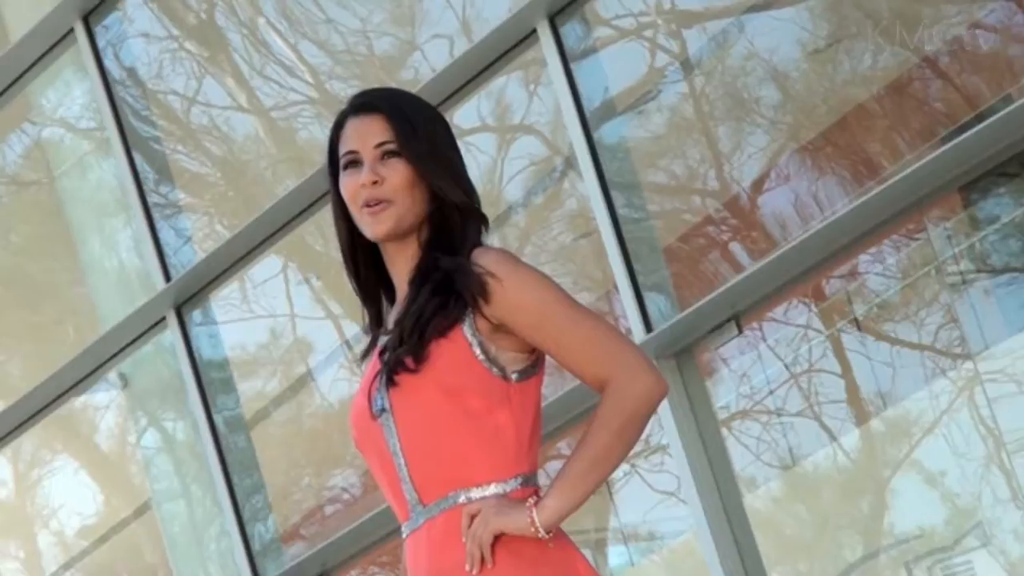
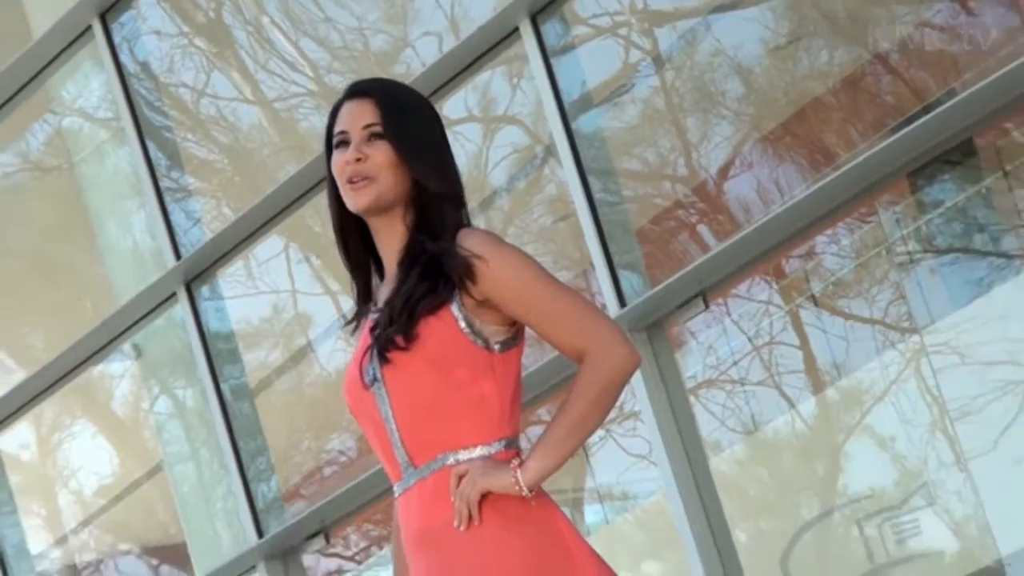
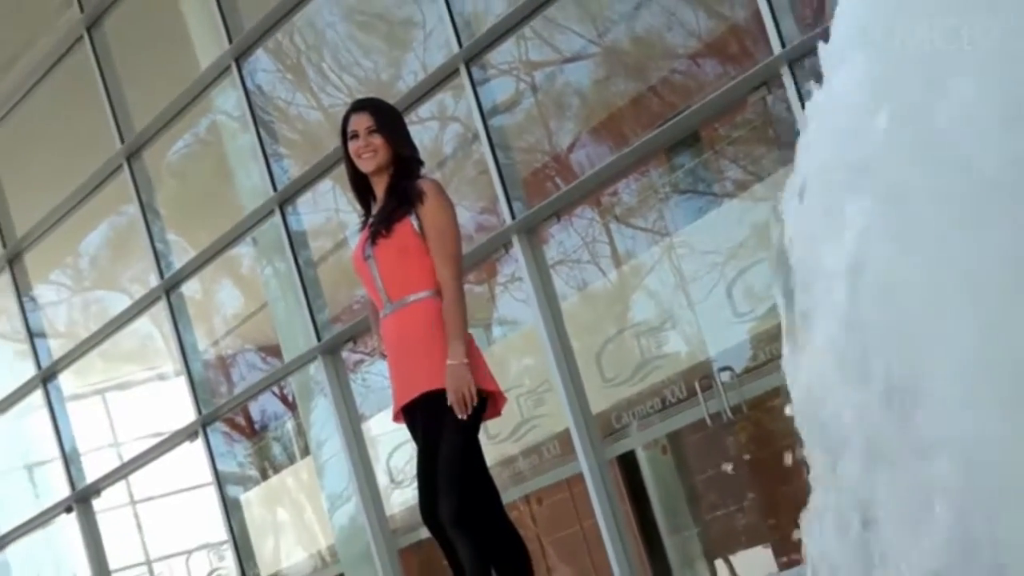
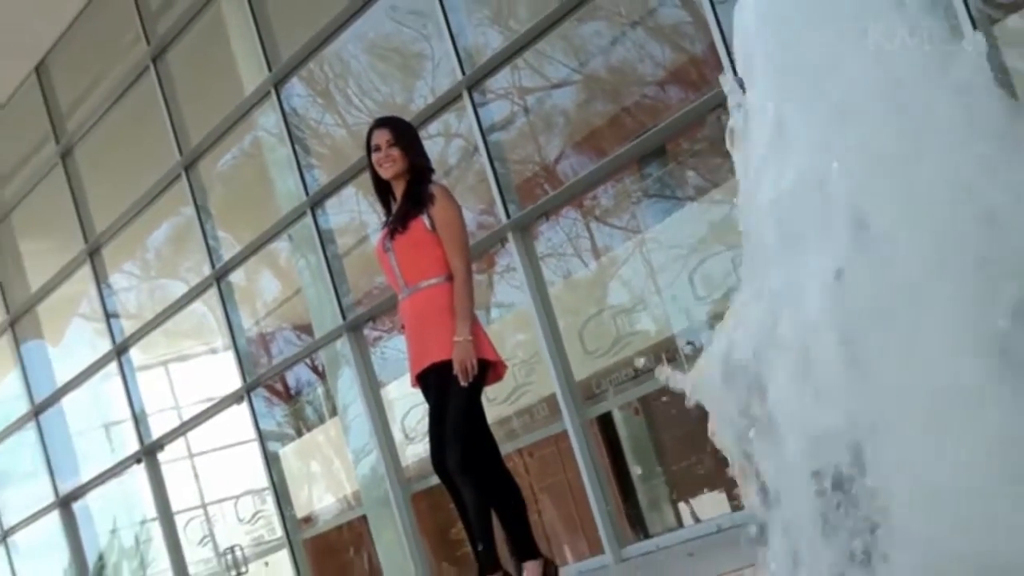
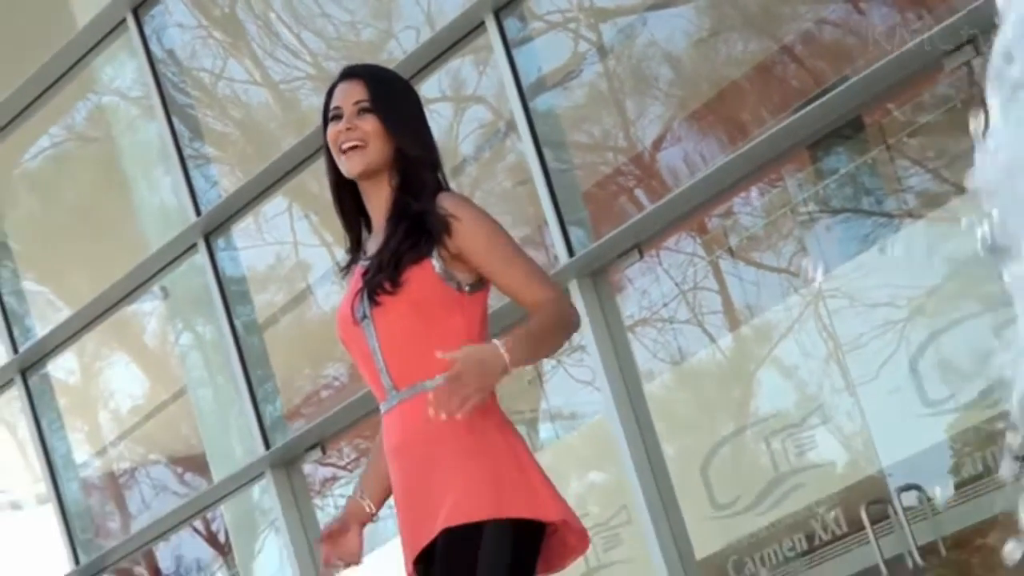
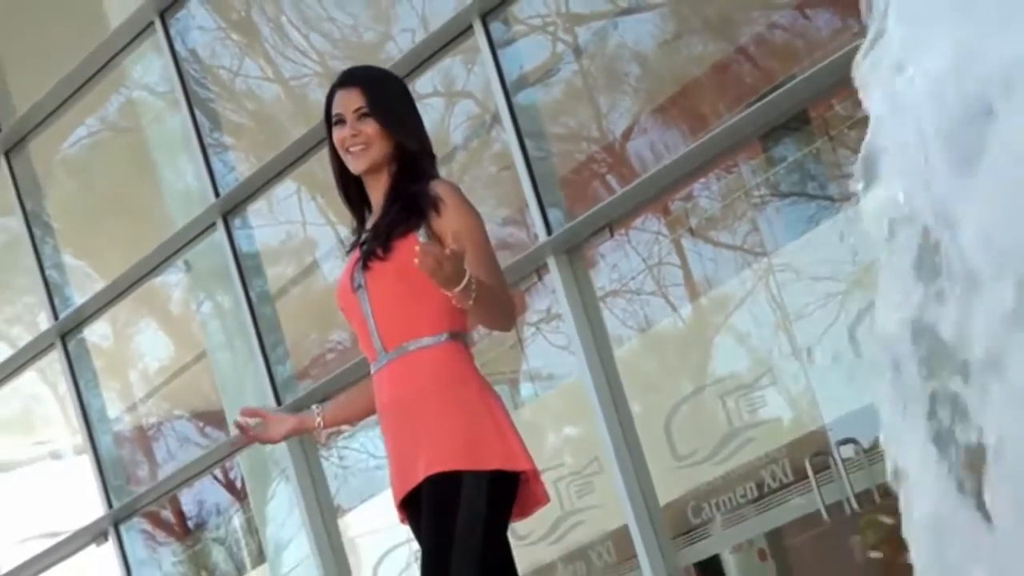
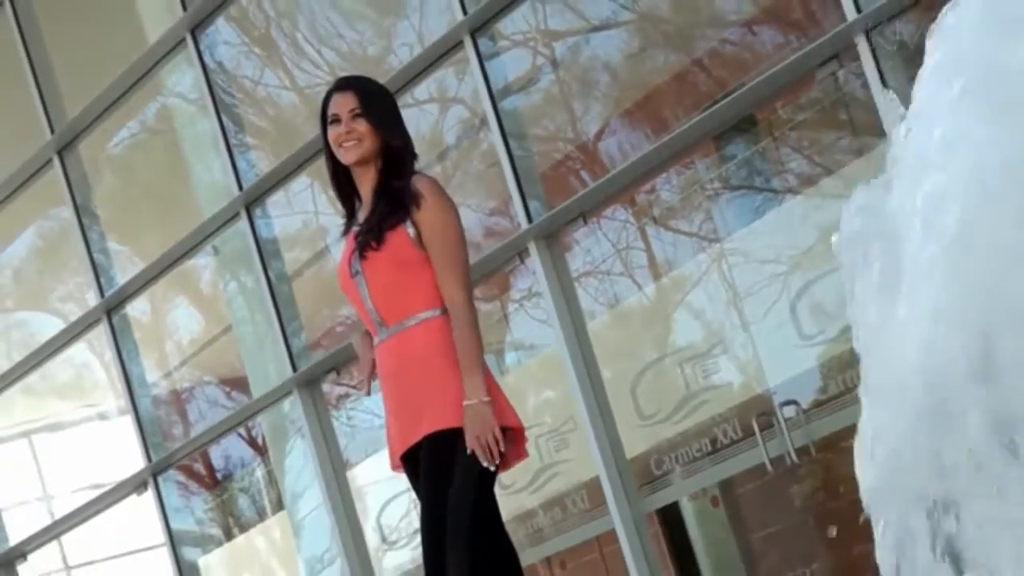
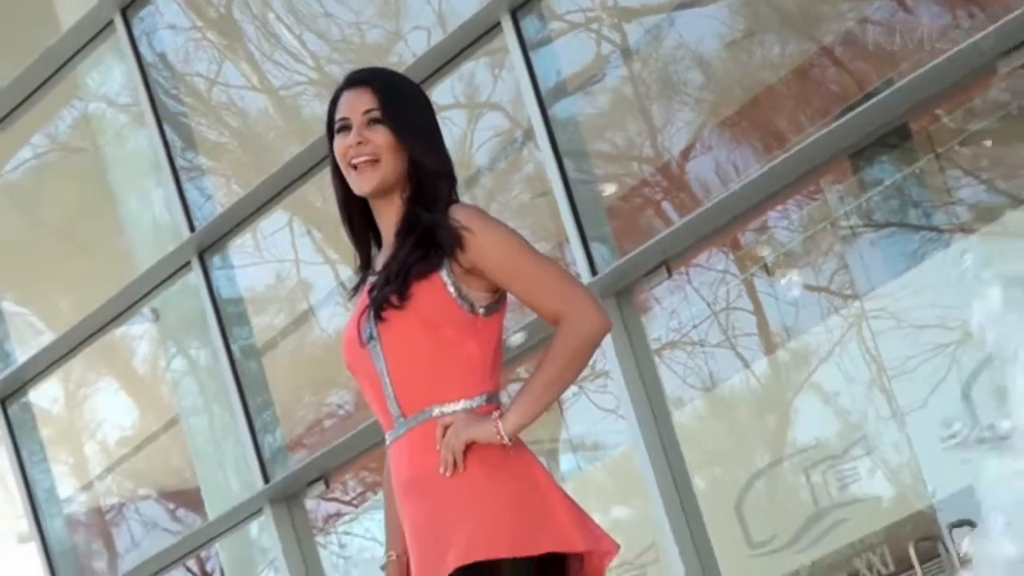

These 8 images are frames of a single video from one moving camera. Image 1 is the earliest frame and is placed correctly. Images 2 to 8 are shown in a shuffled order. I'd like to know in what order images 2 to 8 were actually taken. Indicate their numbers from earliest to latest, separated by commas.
2, 8, 5, 6, 7, 3, 4
